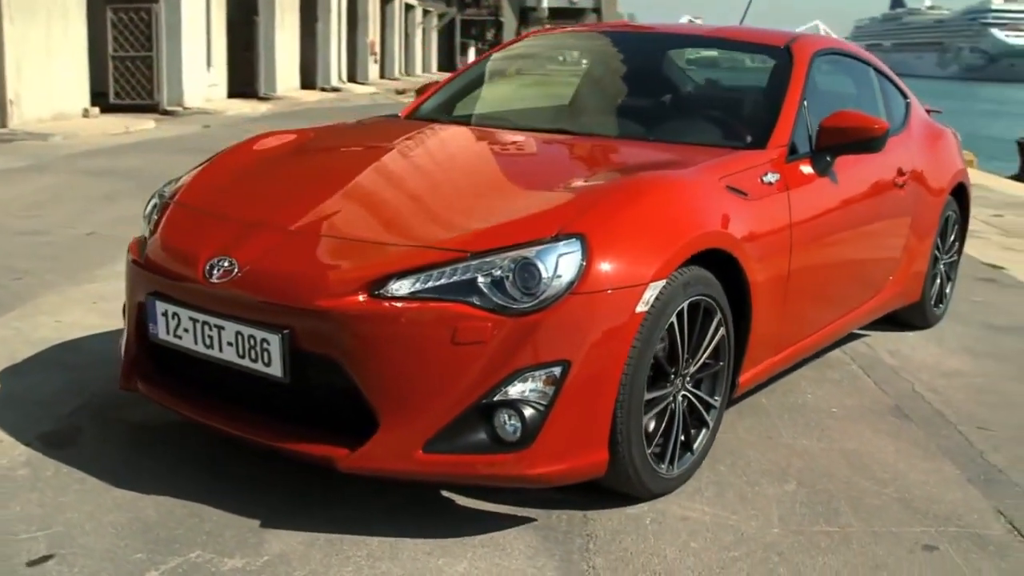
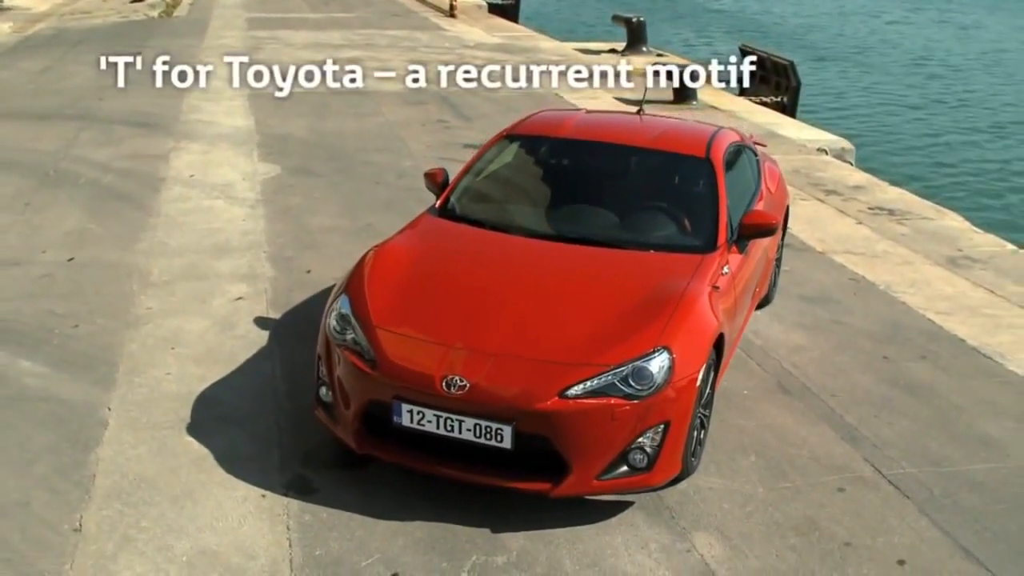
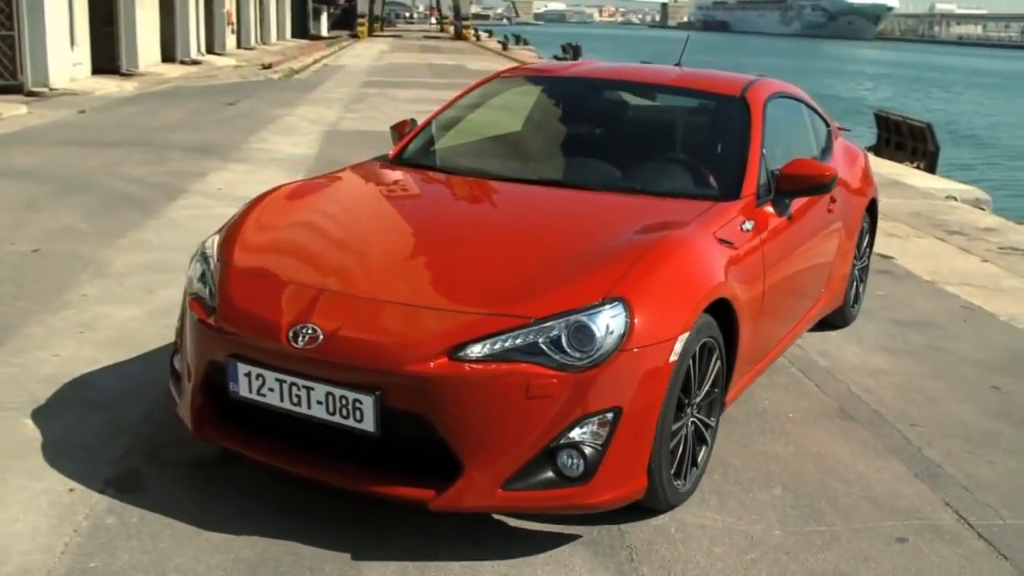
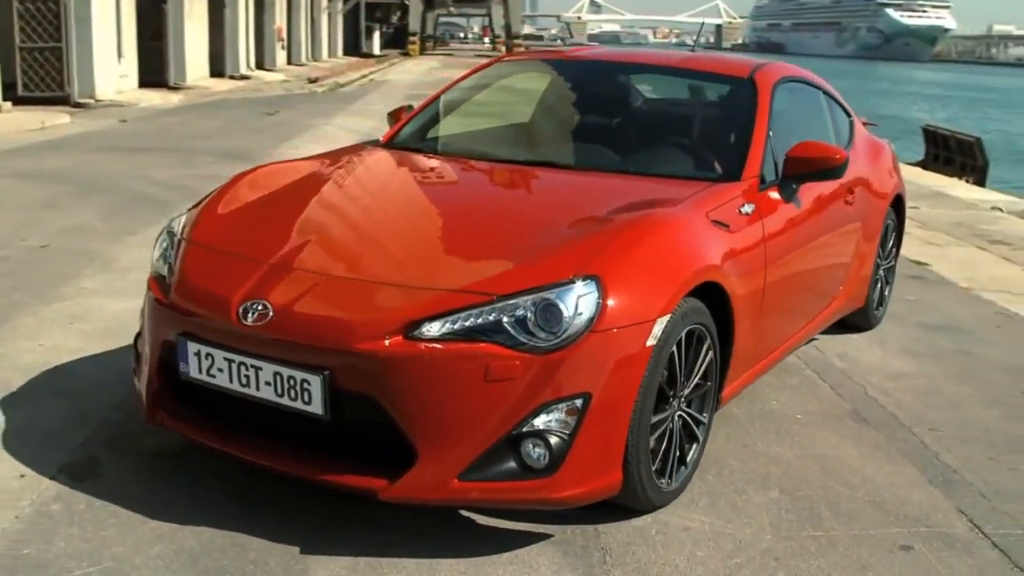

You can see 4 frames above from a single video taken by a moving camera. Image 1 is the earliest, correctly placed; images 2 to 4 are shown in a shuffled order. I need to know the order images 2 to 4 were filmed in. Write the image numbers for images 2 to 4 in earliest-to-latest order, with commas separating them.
4, 3, 2
